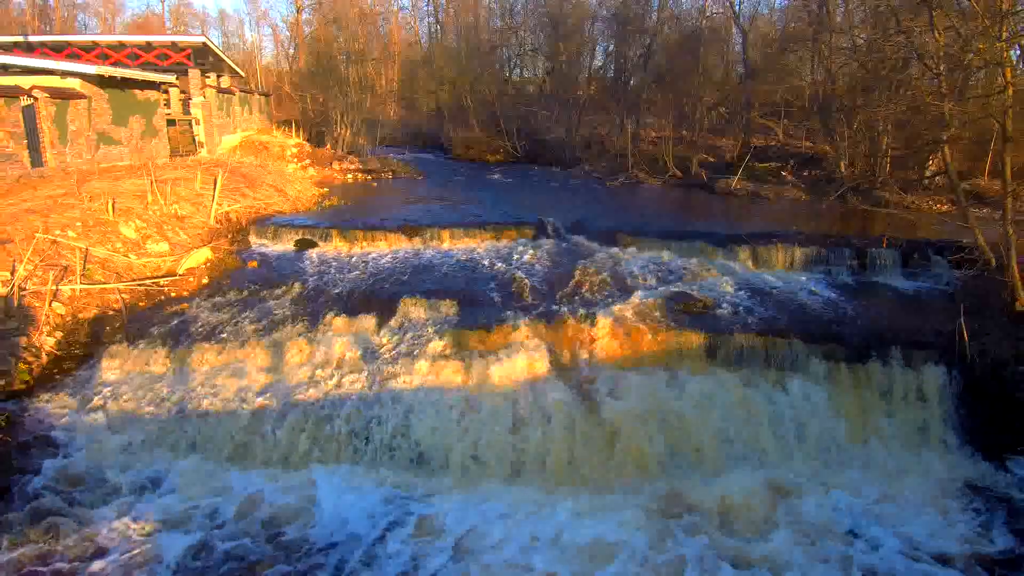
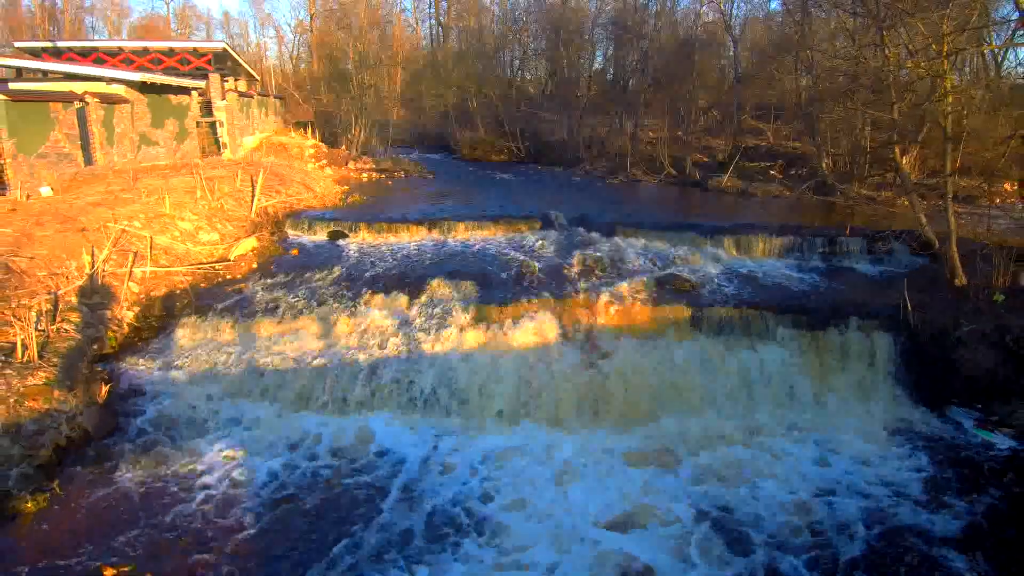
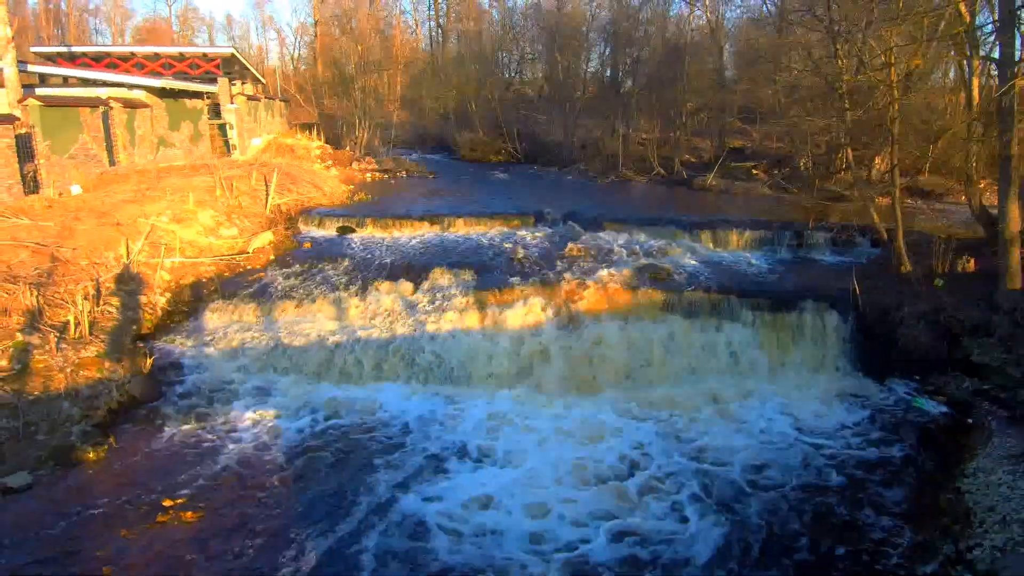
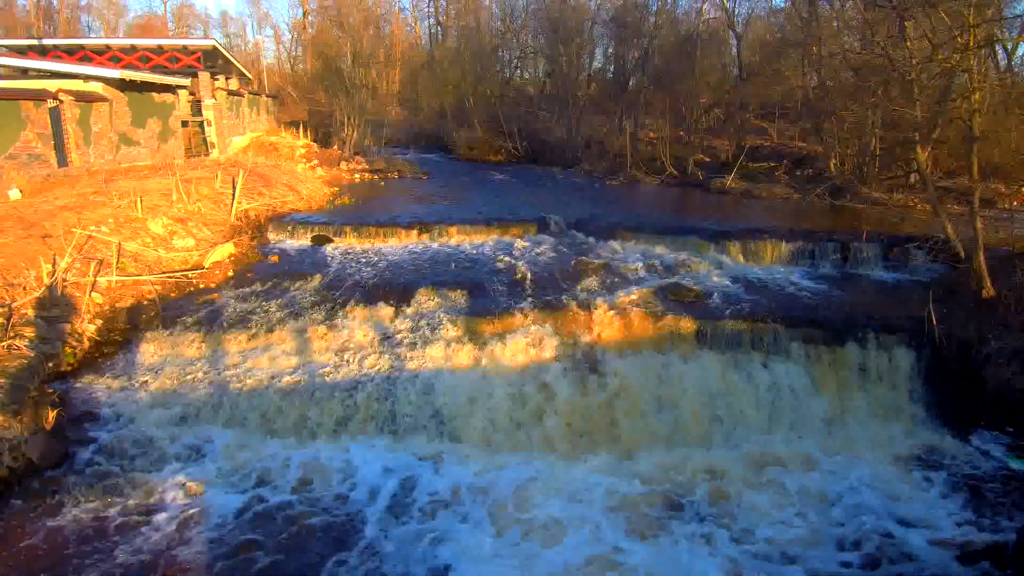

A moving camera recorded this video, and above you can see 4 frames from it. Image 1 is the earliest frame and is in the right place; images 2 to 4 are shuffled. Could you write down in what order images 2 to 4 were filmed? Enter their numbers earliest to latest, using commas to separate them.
4, 2, 3
